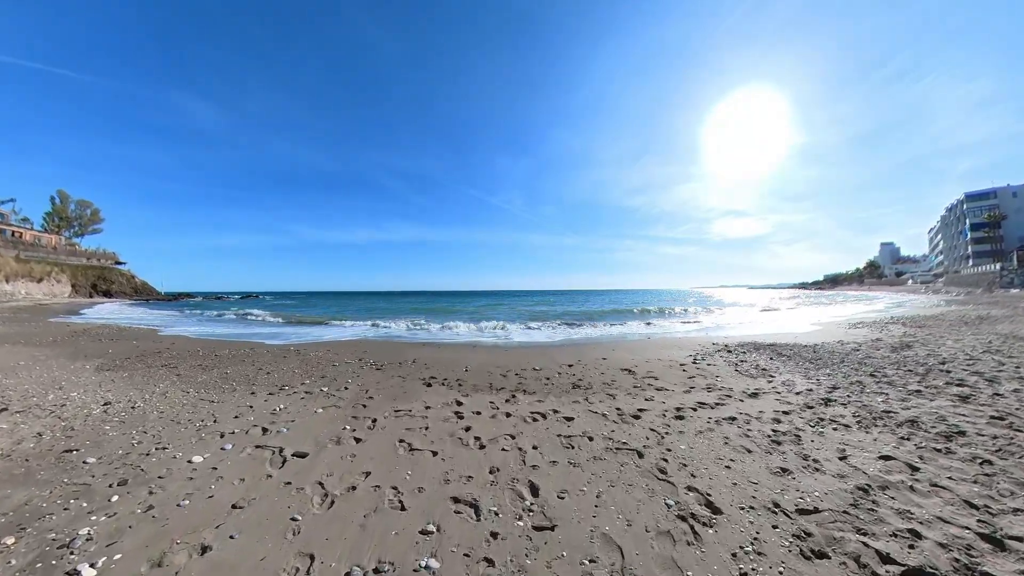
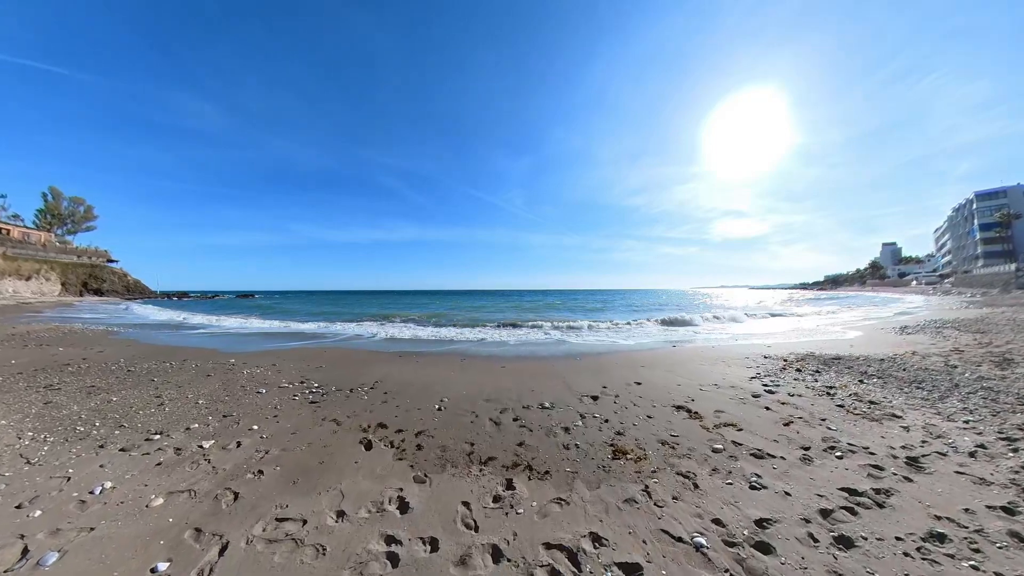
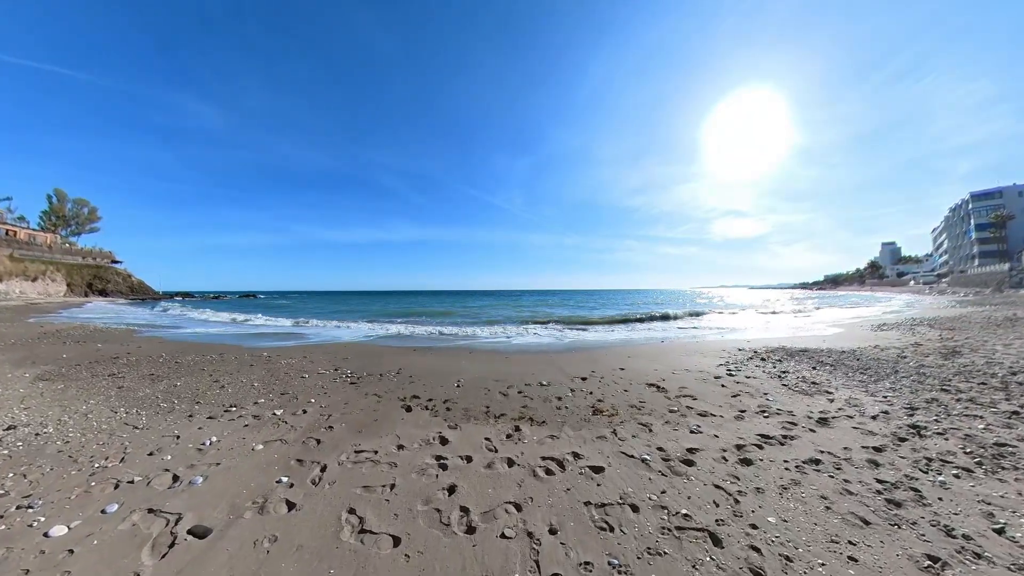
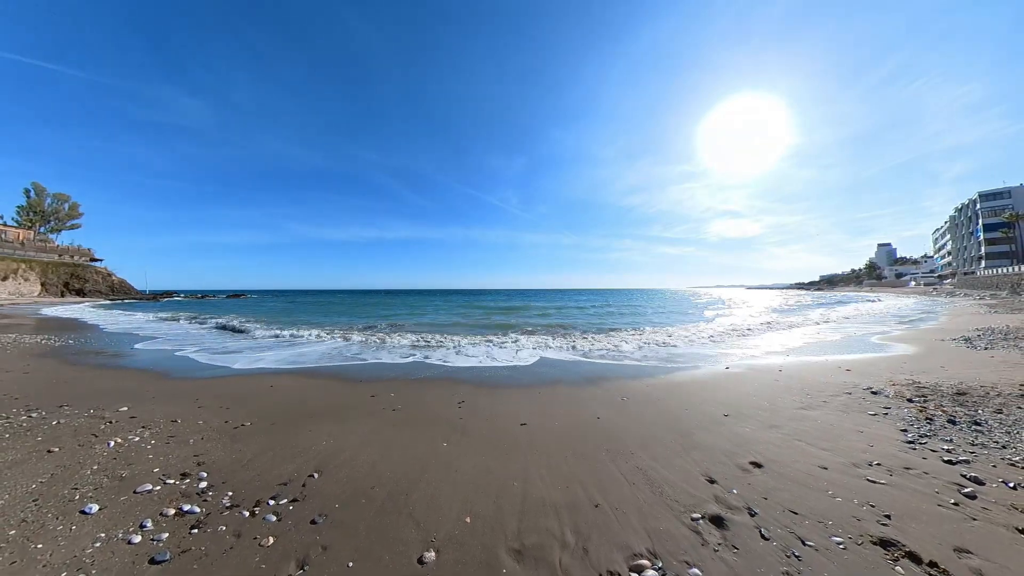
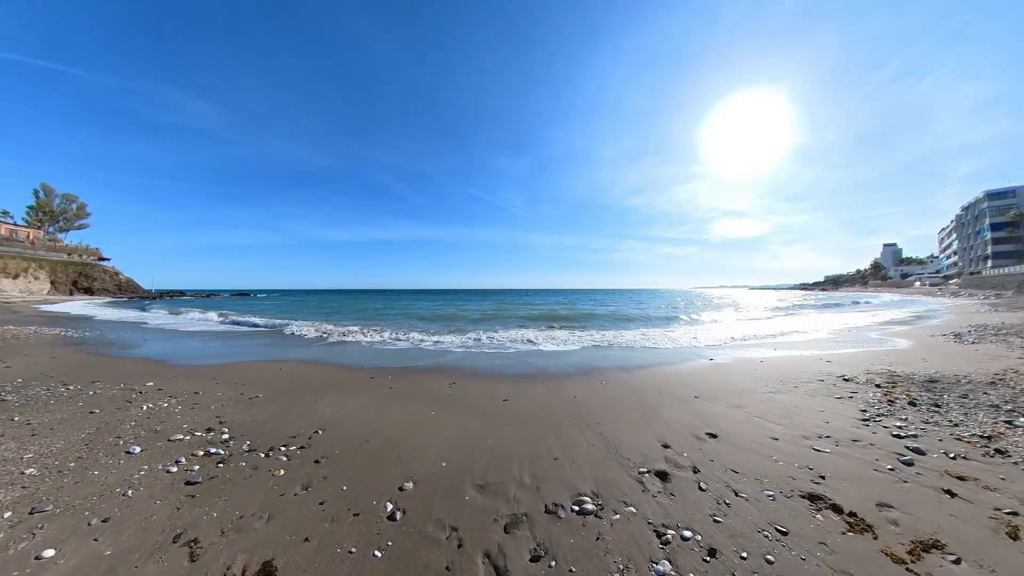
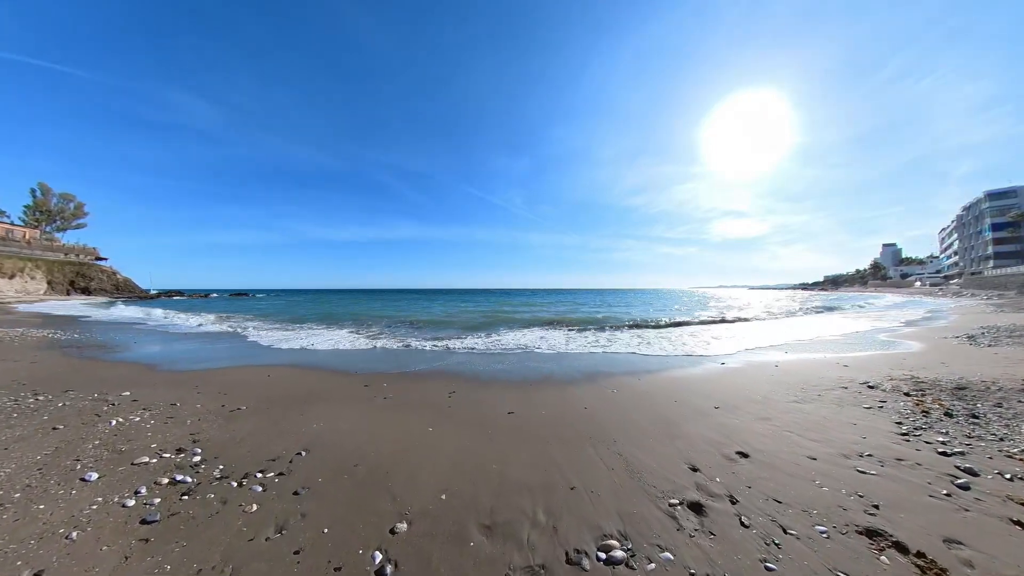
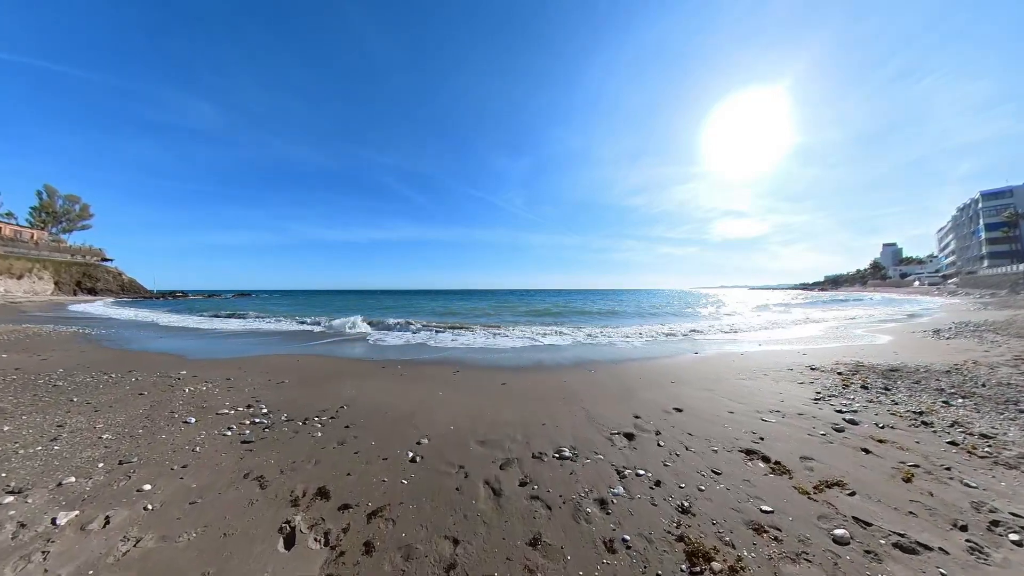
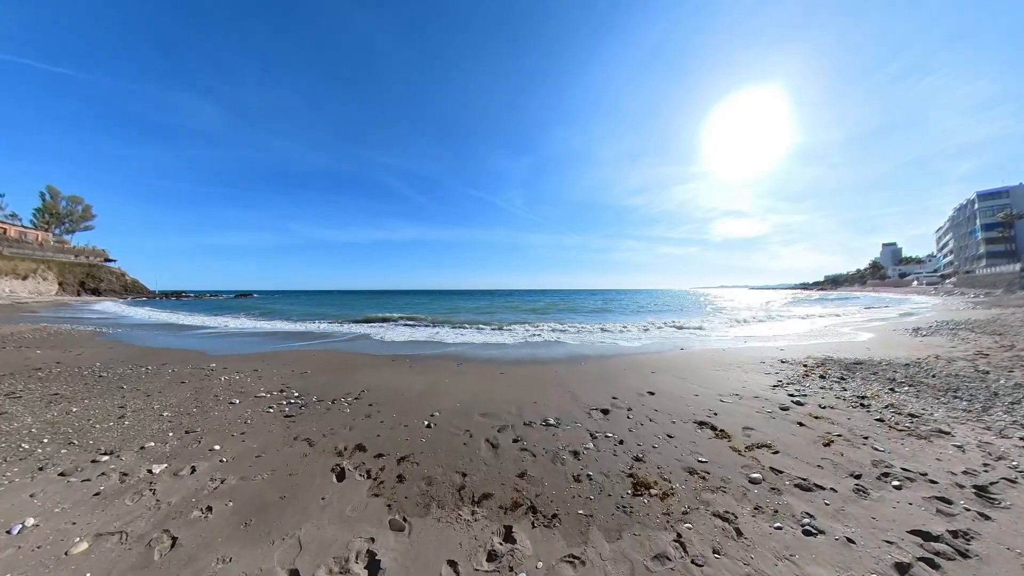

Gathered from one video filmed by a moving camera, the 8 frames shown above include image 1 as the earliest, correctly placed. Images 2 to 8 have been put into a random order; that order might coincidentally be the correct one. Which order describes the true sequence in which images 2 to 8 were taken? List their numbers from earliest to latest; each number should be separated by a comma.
3, 2, 8, 7, 5, 6, 4
